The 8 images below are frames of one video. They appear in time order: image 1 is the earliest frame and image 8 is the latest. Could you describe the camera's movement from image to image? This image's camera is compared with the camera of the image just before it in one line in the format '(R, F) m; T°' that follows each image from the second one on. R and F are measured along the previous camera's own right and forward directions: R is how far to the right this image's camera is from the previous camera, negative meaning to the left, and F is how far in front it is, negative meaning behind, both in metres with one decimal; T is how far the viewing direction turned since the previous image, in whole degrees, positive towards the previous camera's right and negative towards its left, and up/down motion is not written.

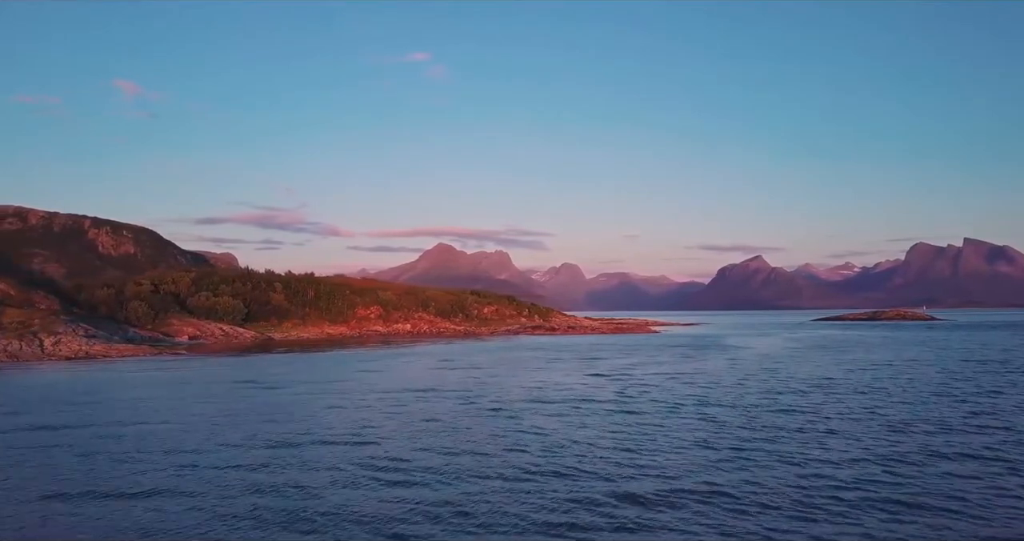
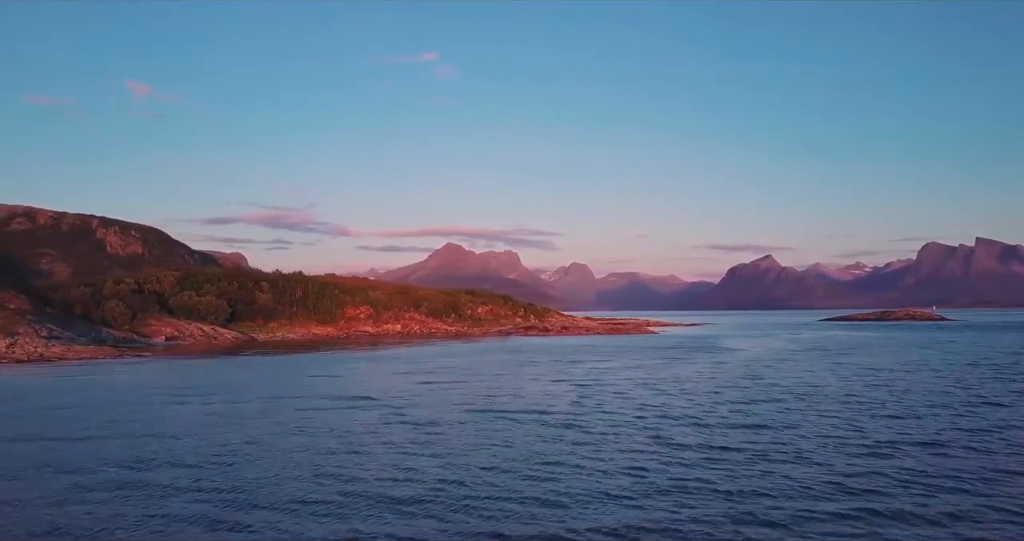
(+2.3, +2.9) m; -1°
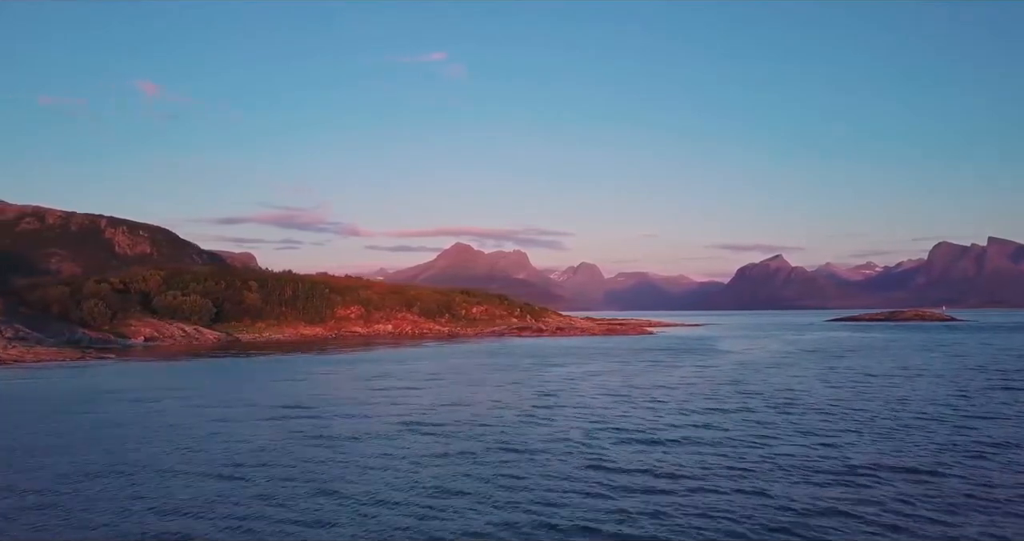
(+2.1, +2.6) m; -1°
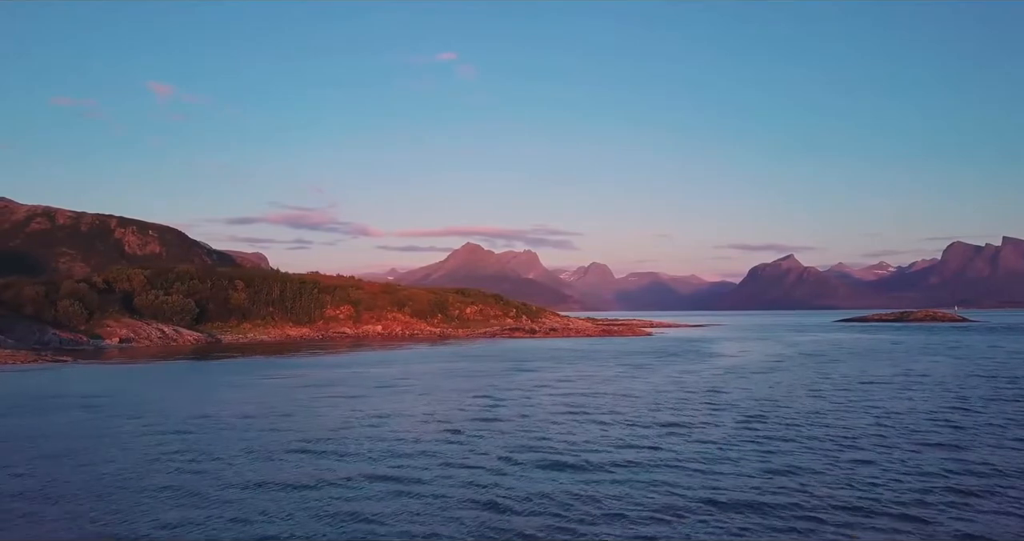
(+2.4, +2.9) m; -1°
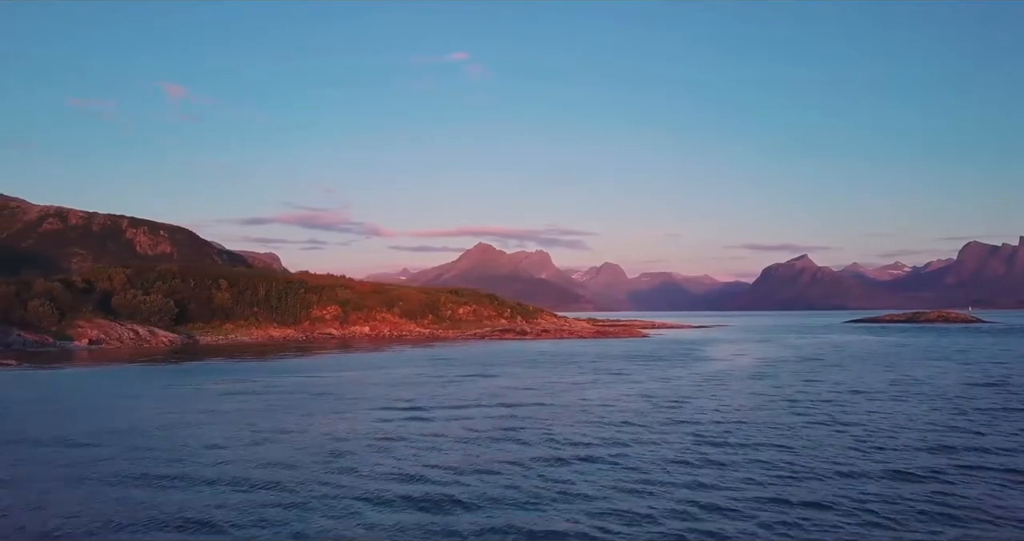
(+2.7, +3.3) m; -1°
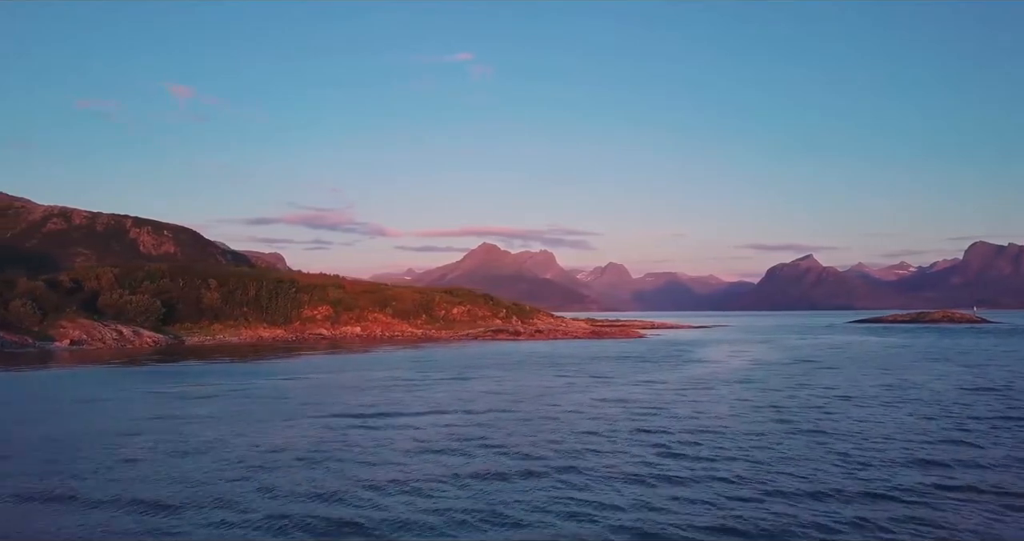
(+1.4, +1.6) m; 0°
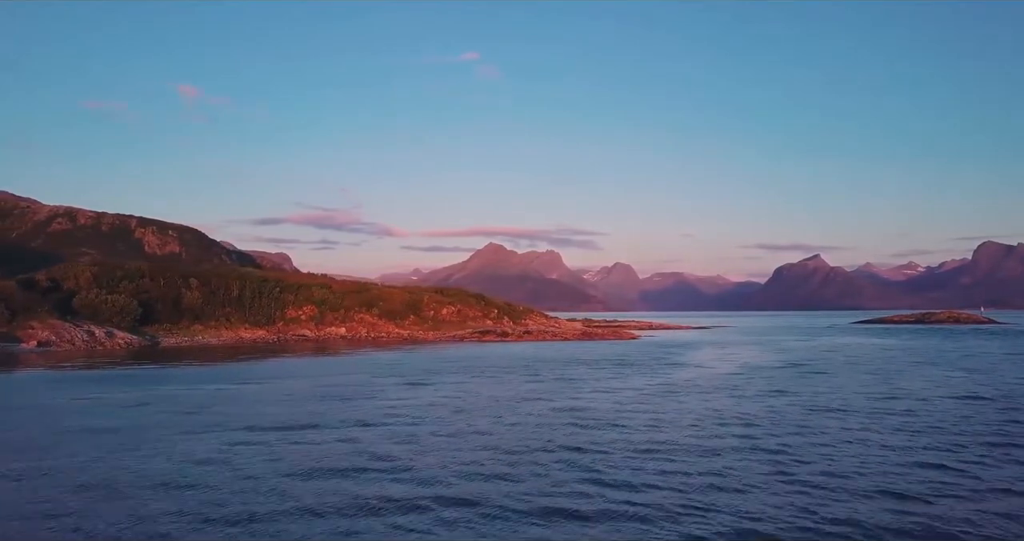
(+2.3, +2.6) m; 0°
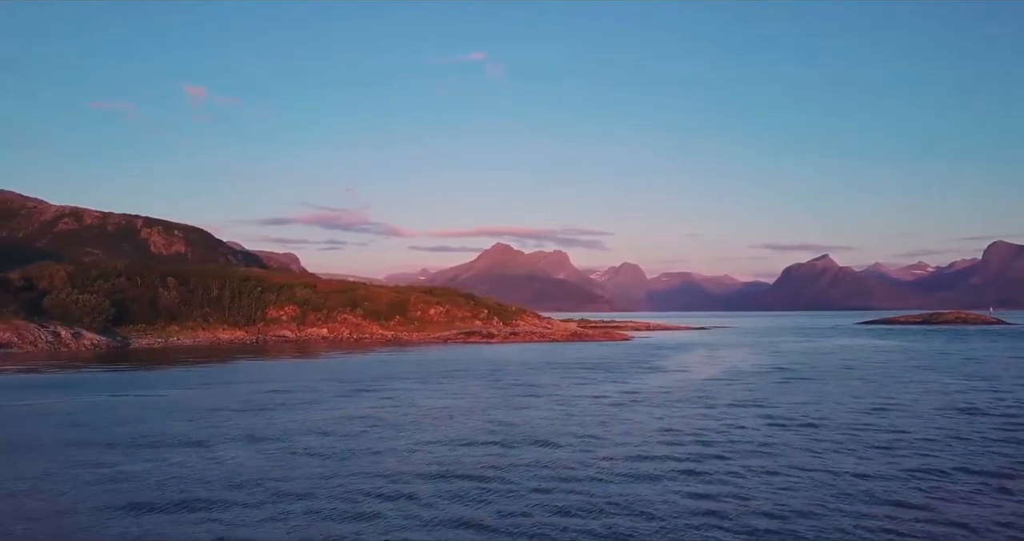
(+2.5, +3.1) m; -1°
